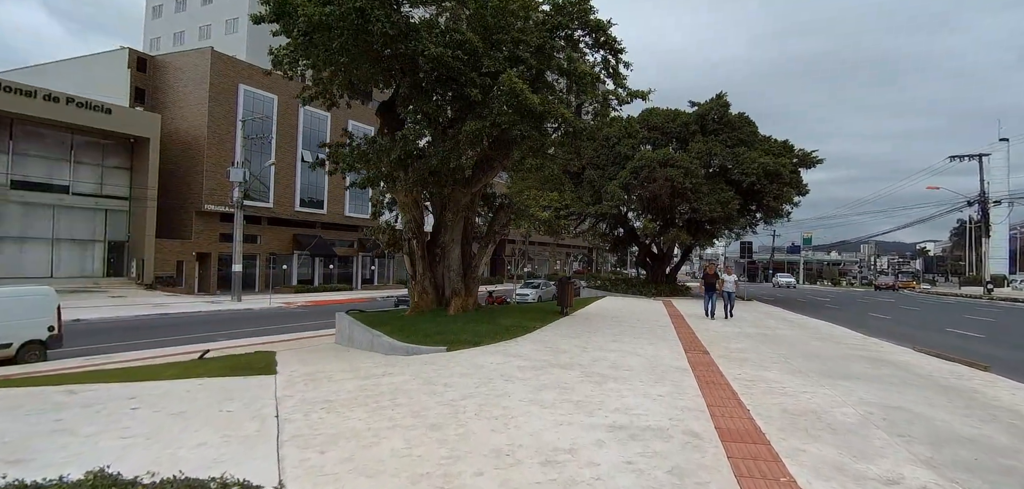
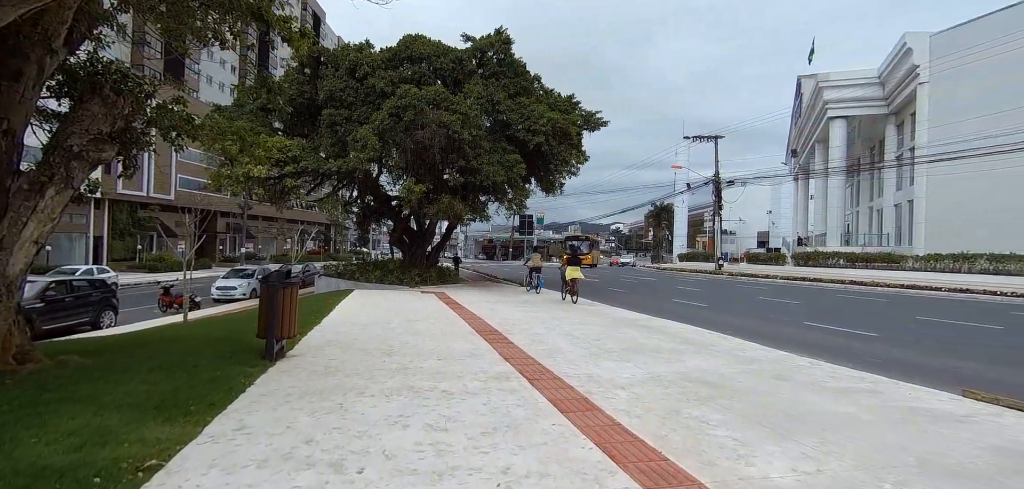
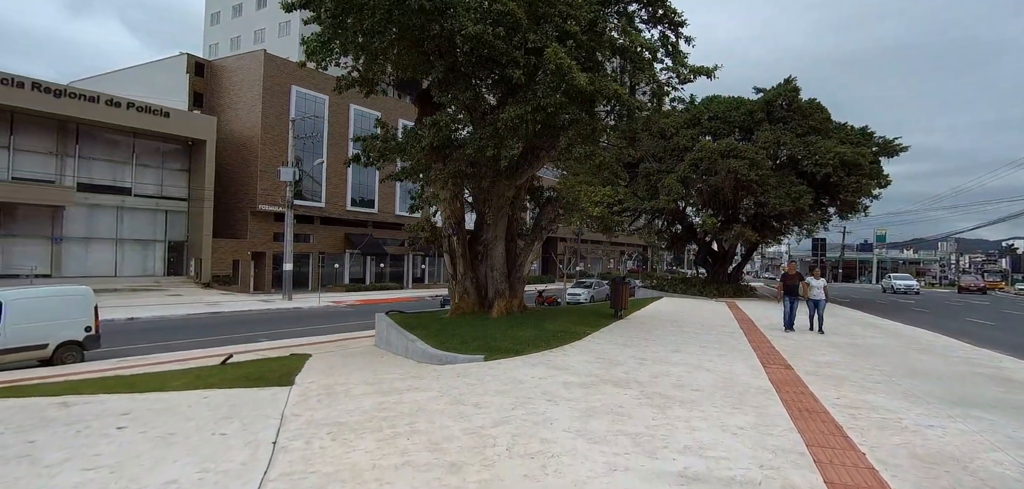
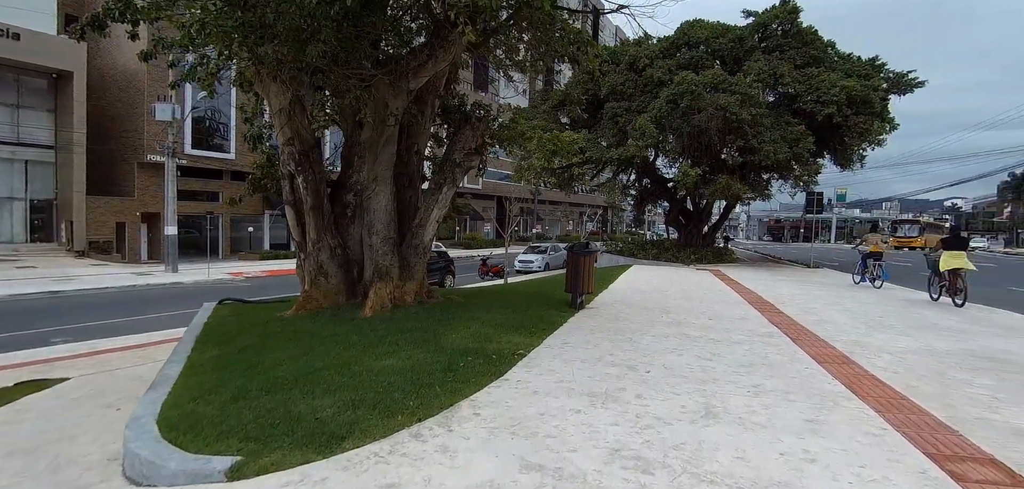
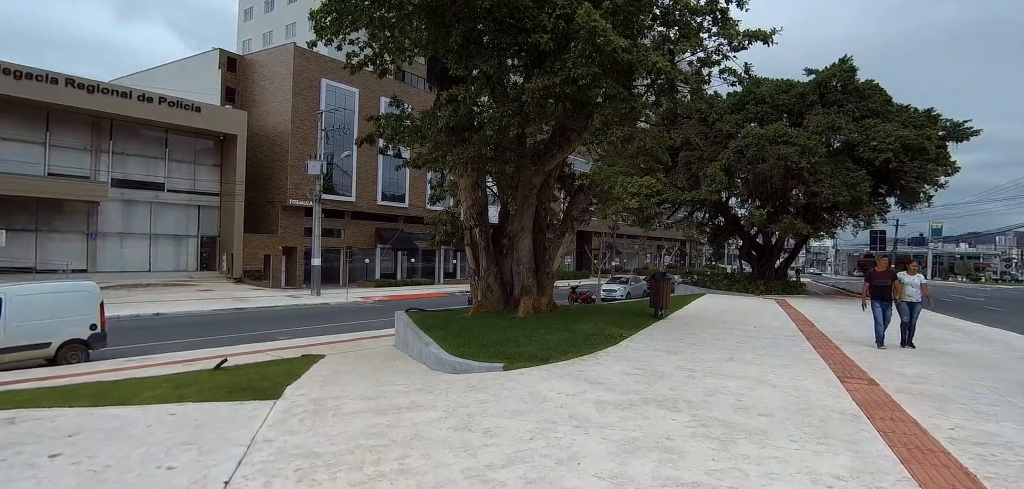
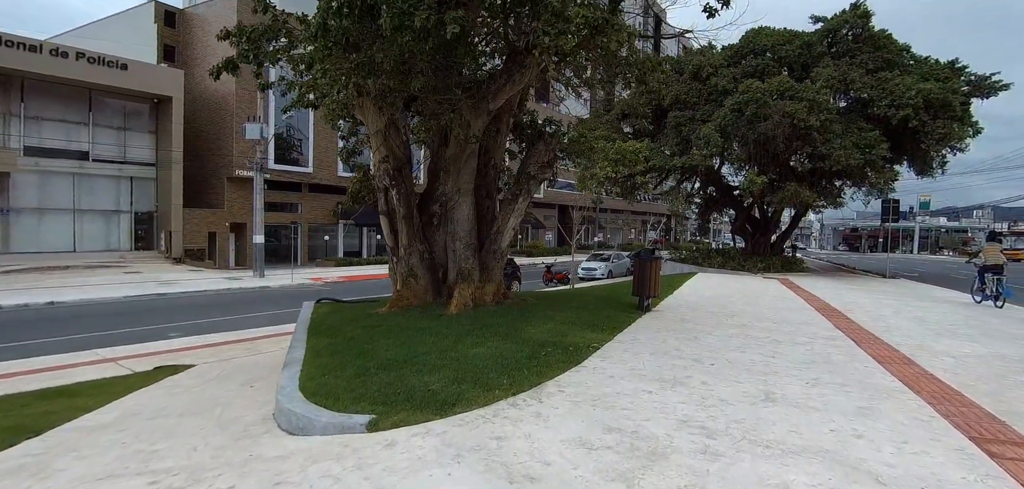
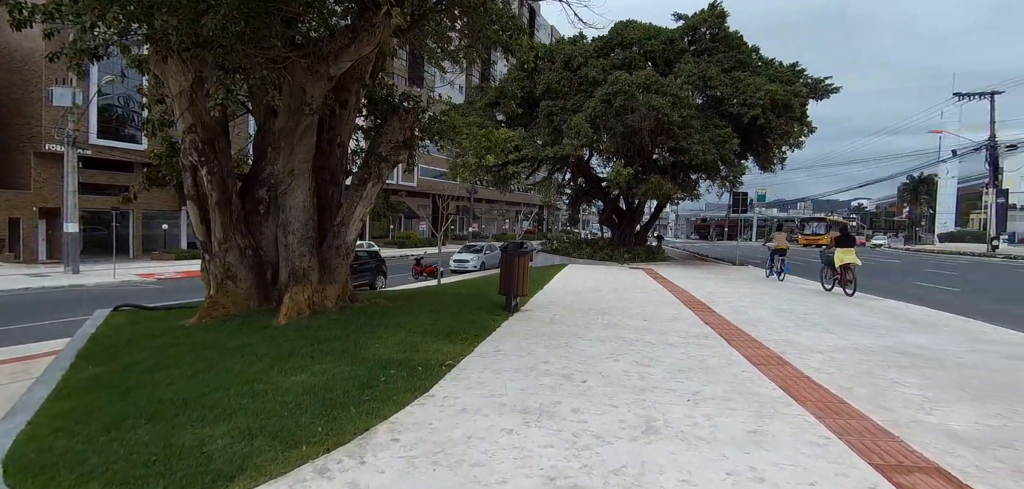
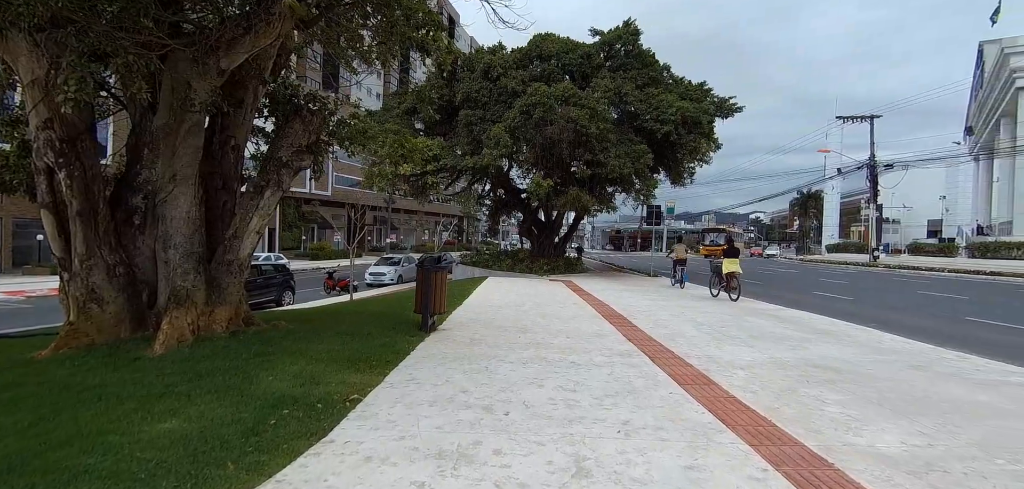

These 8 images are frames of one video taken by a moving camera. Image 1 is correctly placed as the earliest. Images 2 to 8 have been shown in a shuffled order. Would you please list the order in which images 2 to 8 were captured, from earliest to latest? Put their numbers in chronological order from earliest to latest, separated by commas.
3, 5, 6, 4, 7, 8, 2
